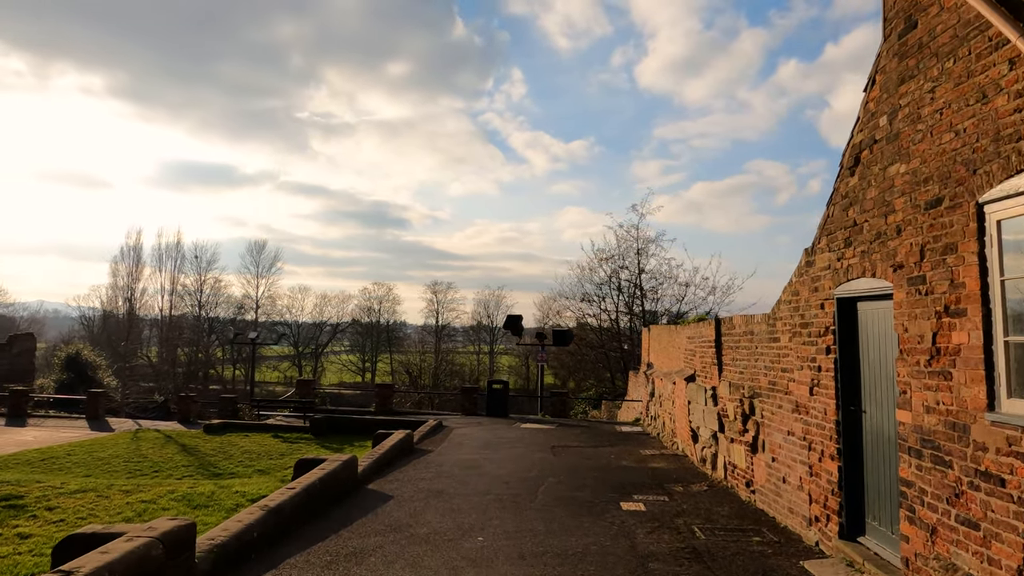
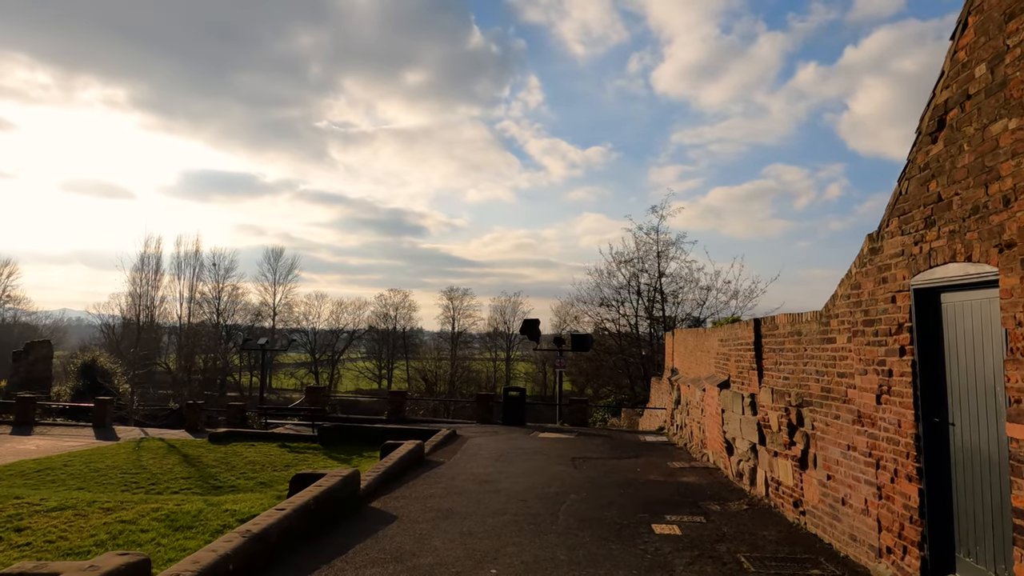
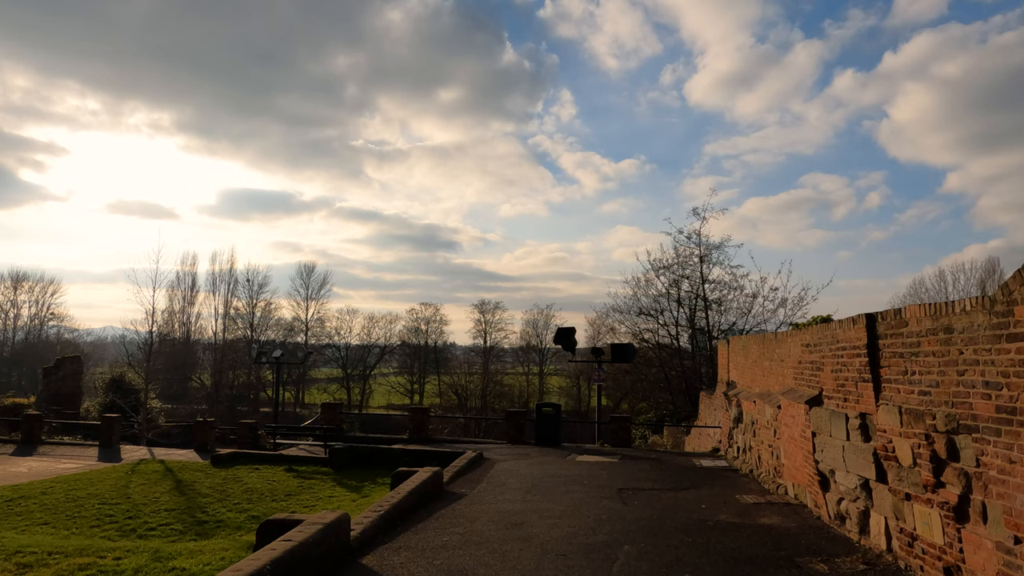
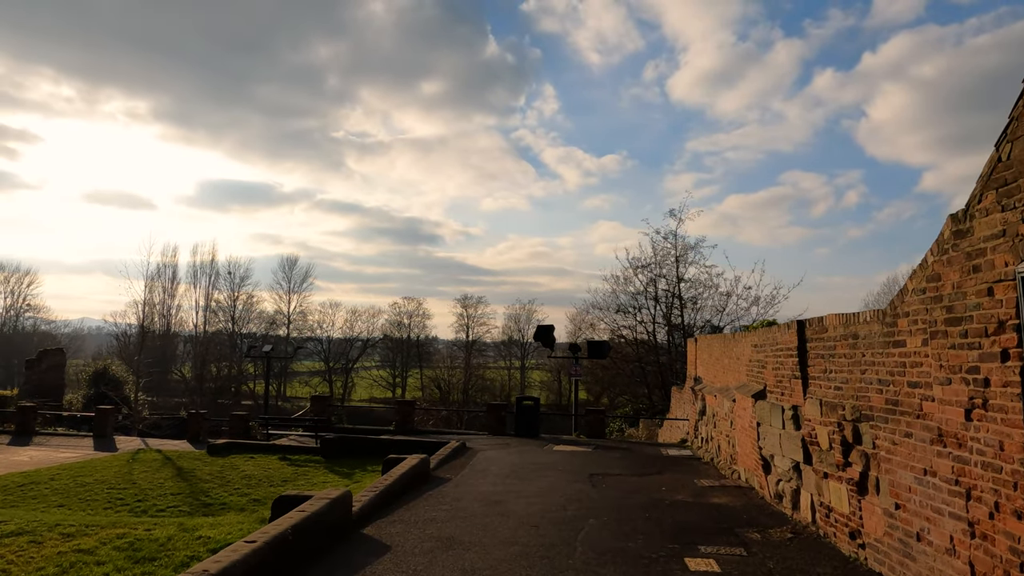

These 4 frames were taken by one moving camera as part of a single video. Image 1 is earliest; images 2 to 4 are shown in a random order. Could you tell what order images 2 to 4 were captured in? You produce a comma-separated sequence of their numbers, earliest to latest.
2, 4, 3
